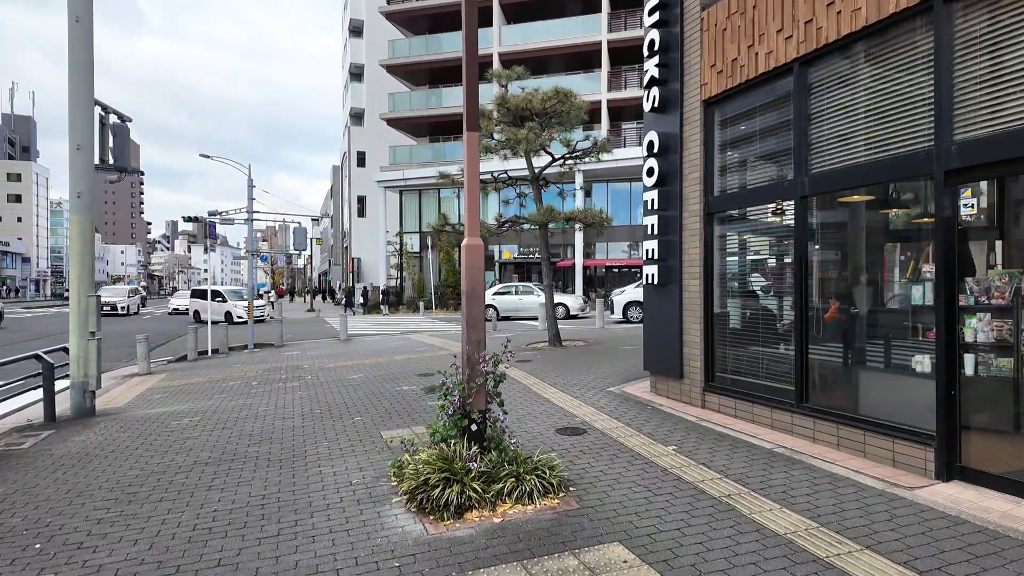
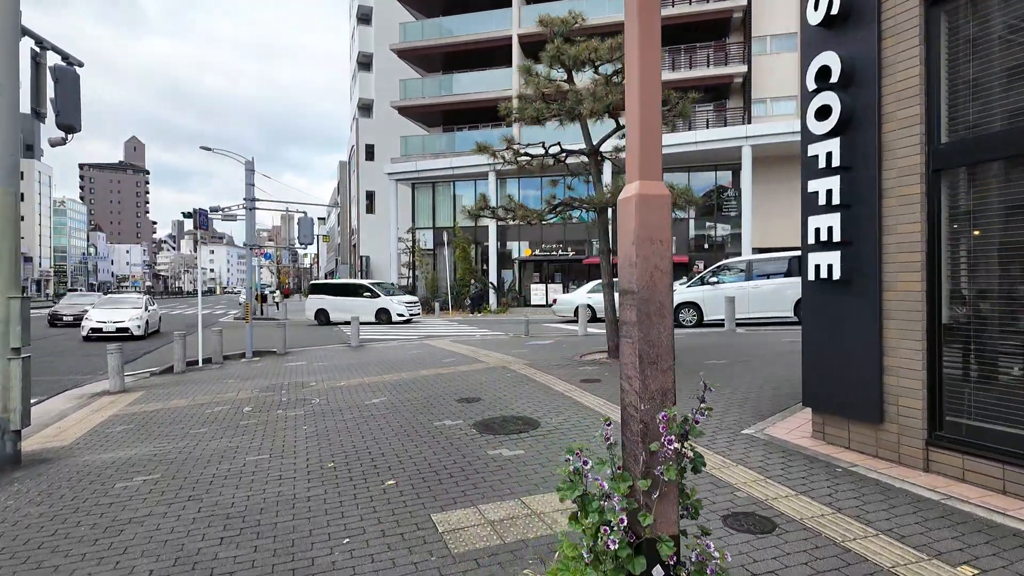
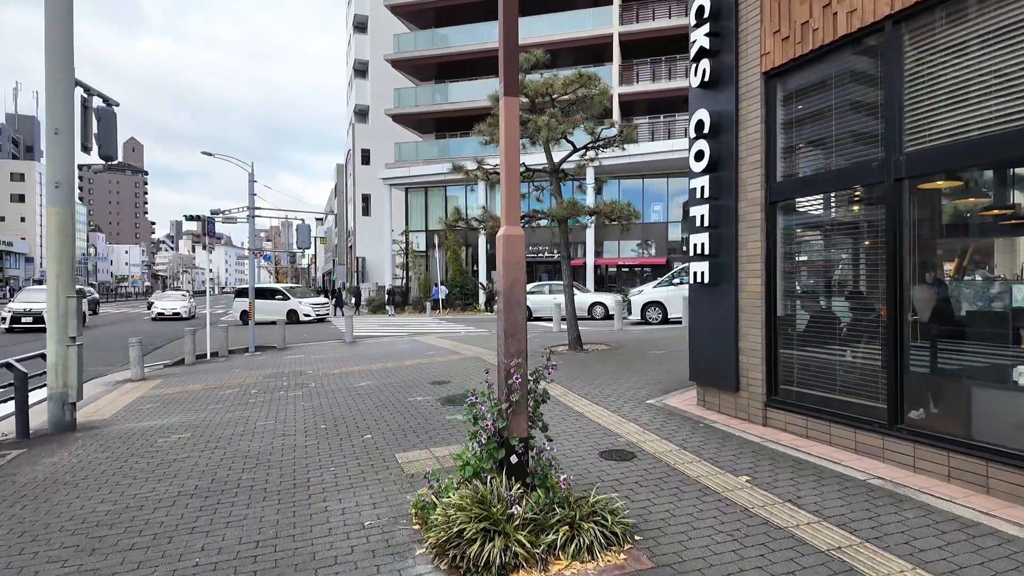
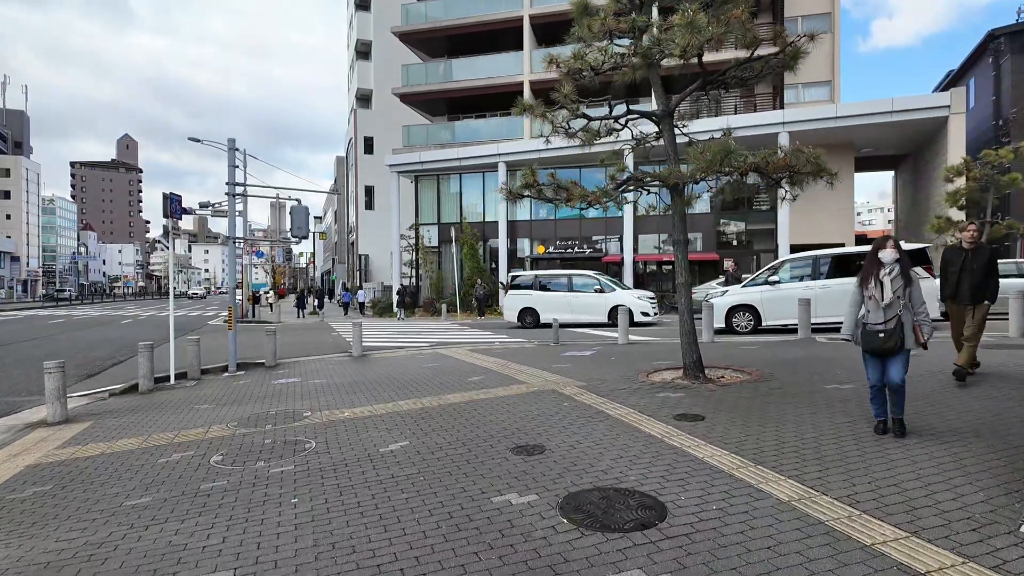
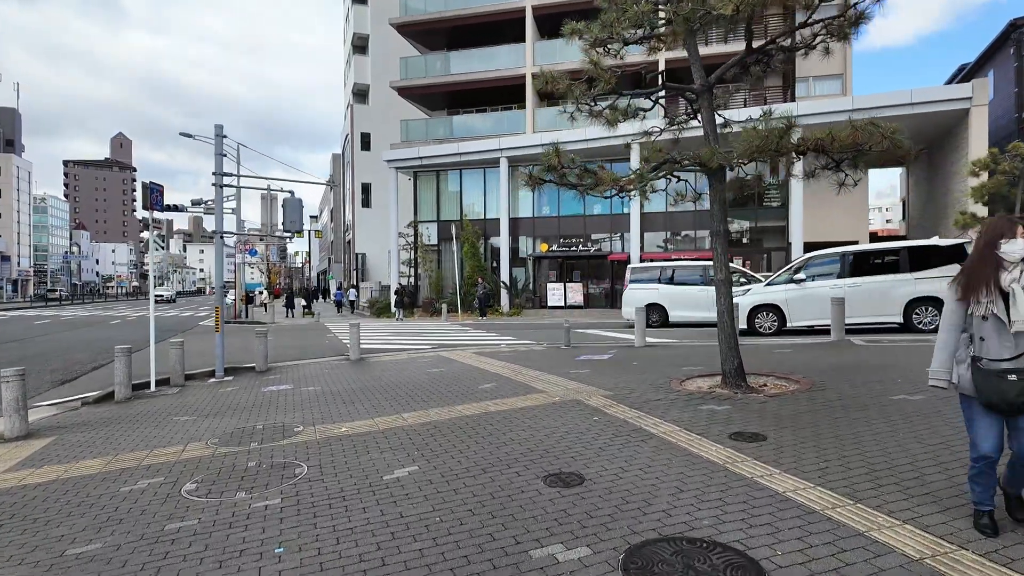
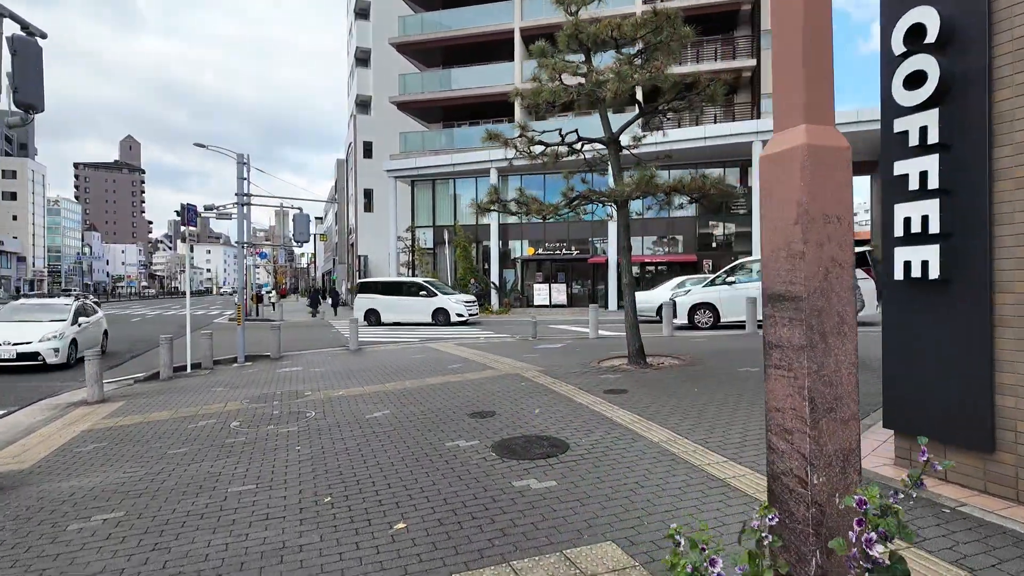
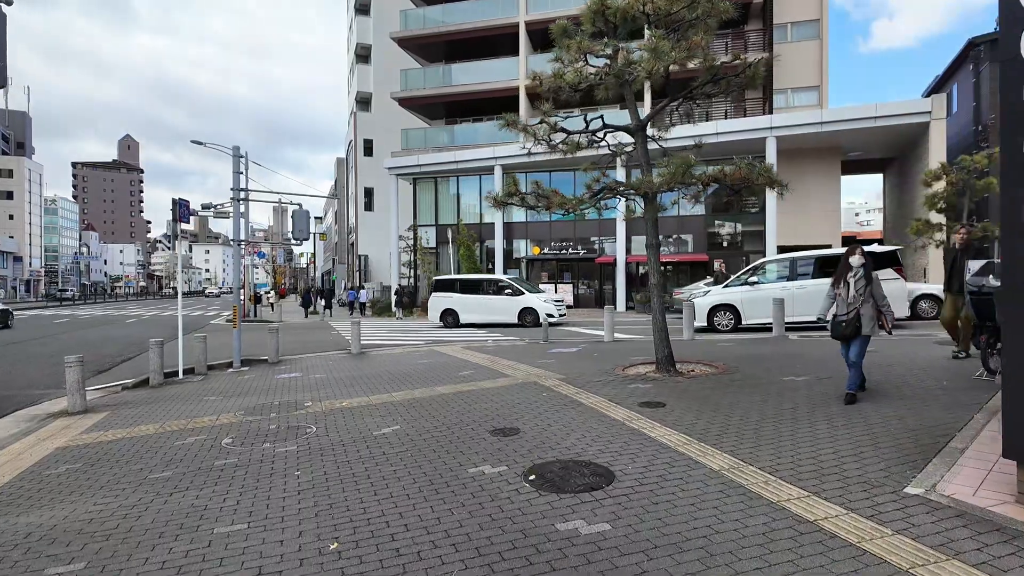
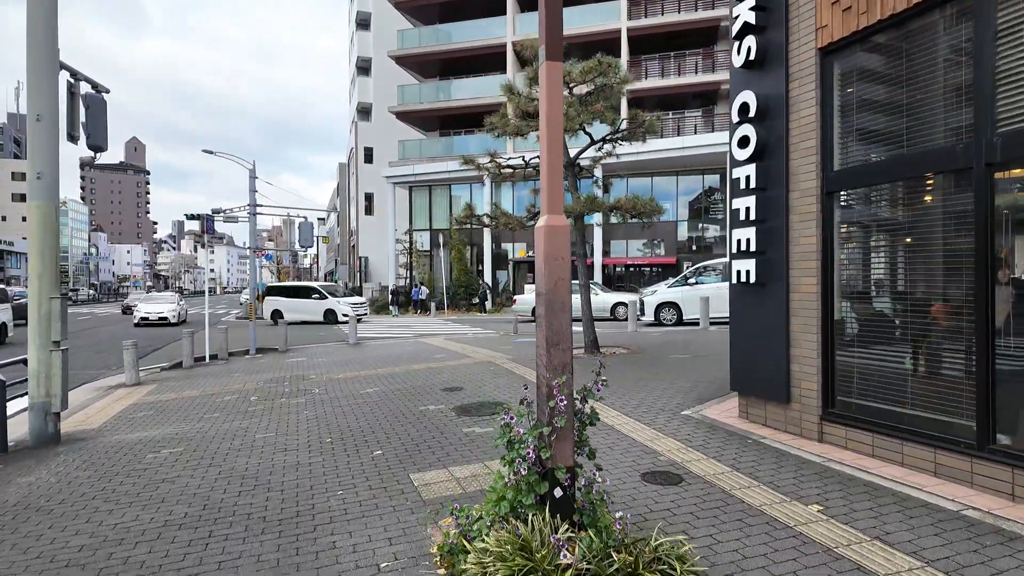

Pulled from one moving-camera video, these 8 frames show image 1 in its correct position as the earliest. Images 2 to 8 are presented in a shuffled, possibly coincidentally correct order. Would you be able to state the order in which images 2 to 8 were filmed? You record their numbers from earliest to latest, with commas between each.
3, 8, 2, 6, 7, 4, 5
